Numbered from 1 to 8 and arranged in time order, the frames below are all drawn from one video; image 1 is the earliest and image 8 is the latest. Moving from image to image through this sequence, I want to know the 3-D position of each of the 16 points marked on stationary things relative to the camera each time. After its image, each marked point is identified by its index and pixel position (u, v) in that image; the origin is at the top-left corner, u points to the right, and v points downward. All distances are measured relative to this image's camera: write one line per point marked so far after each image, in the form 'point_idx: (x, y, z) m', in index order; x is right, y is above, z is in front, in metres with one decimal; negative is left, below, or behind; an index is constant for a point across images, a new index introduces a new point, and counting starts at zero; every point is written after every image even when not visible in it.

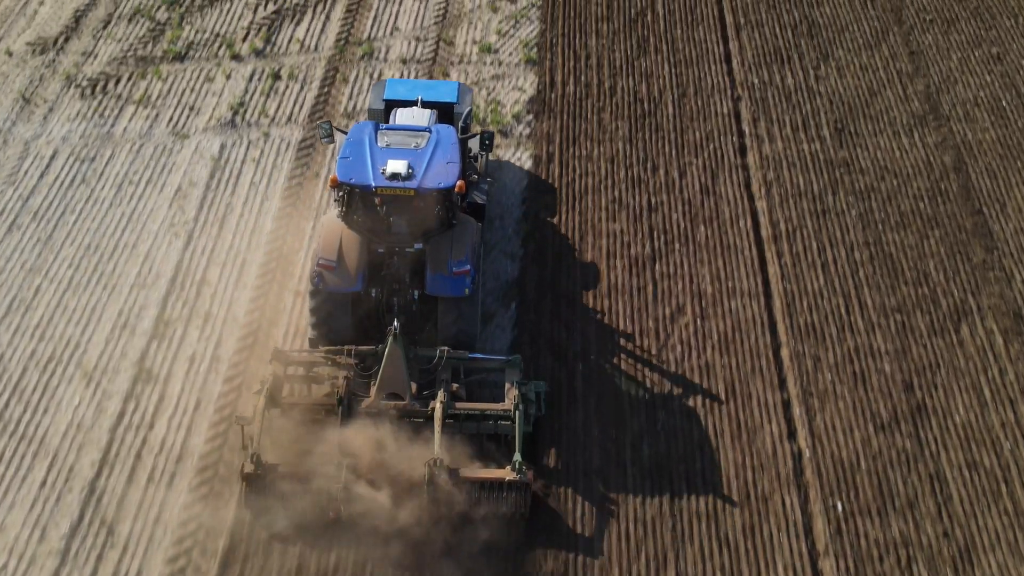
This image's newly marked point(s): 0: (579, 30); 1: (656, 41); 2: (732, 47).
0: (+1.0, +3.7, +9.8) m
1: (+2.0, +3.5, +9.7) m
2: (+3.1, +3.3, +9.7) m
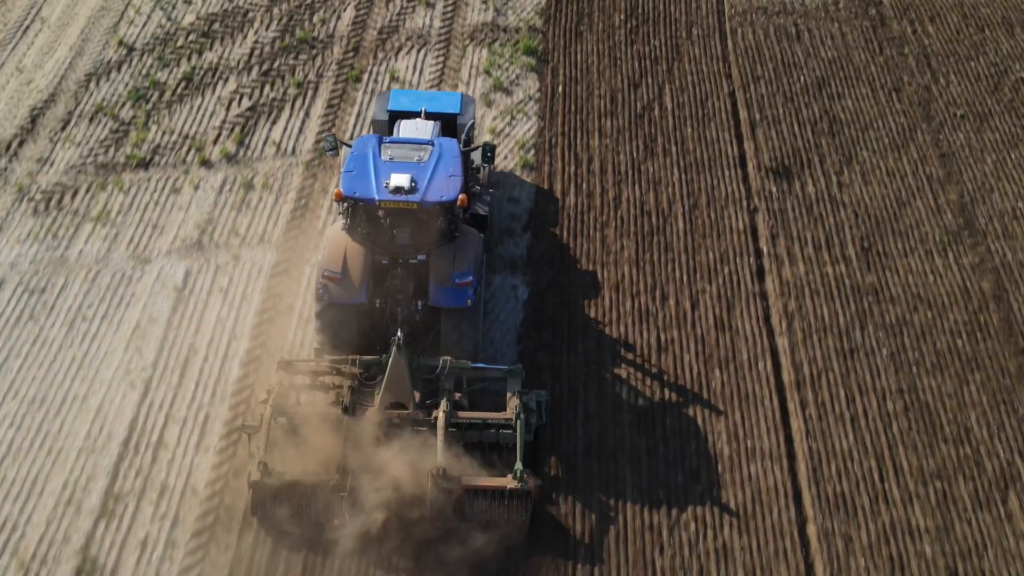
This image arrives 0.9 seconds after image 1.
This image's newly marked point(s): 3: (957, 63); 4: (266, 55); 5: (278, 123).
0: (+0.9, +2.1, +9.0) m
1: (+2.0, +1.9, +8.9) m
2: (+3.0, +1.8, +8.9) m
3: (+6.2, +3.2, +9.7) m
4: (-3.4, +3.2, +9.5) m
5: (-3.0, +2.1, +8.9) m
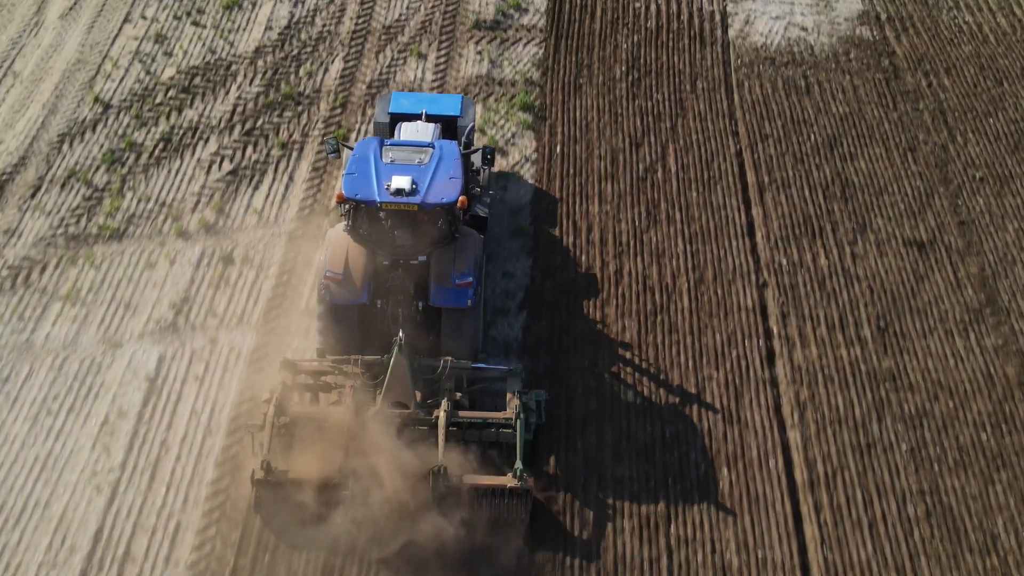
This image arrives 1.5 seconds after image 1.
0: (+0.8, +1.2, +8.6) m
1: (+1.9, +1.0, +8.4) m
2: (+2.9, +0.9, +8.4) m
3: (+6.2, +2.3, +9.3) m
4: (-3.4, +2.3, +9.1) m
5: (-3.1, +1.2, +8.4) m
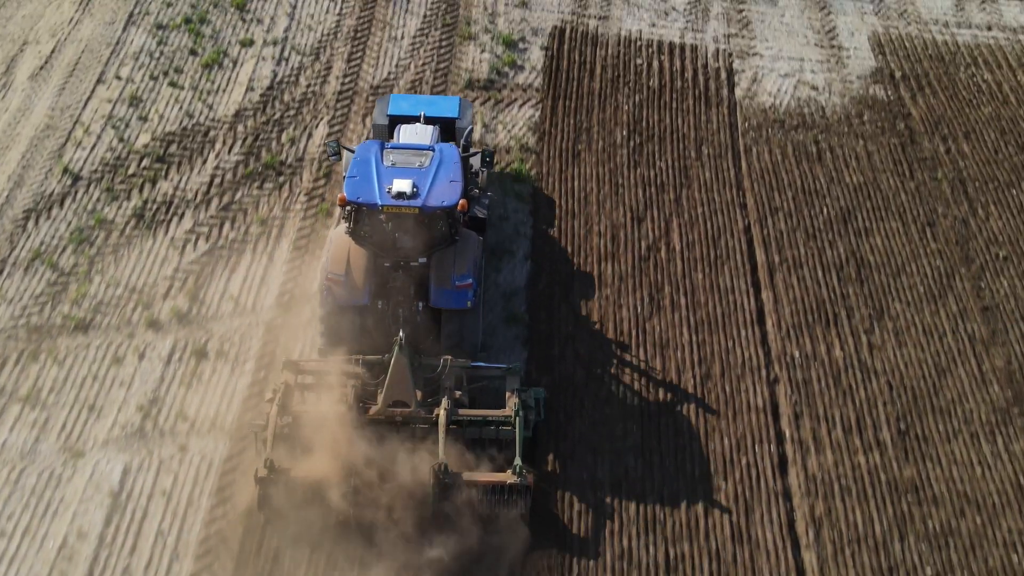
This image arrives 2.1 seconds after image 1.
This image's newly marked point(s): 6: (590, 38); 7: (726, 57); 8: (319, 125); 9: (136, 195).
0: (+0.8, +0.2, +8.0) m
1: (+1.8, 0.0, +7.9) m
2: (+2.9, -0.1, +7.9) m
3: (+6.1, +1.2, +8.7) m
4: (-3.5, +1.3, +8.6) m
5: (-3.1, +0.2, +7.9) m
6: (+1.1, +3.6, +10.1) m
7: (+3.1, +3.3, +10.0) m
8: (-2.5, +2.1, +9.1) m
9: (-4.6, +1.1, +8.4) m
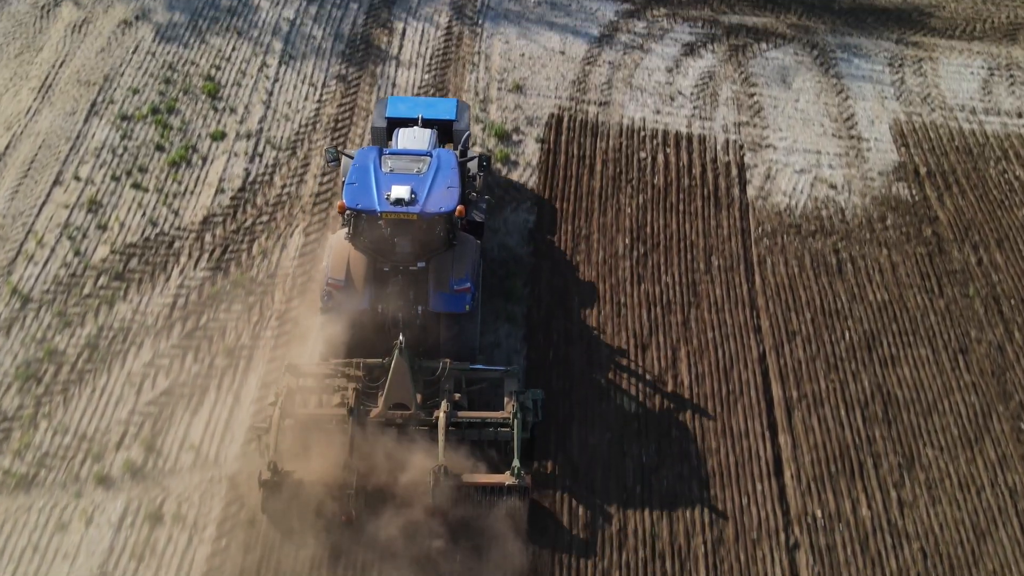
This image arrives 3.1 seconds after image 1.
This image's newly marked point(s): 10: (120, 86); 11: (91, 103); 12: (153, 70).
0: (+0.7, -1.3, +7.3) m
1: (+1.7, -1.5, +7.2) m
2: (+2.8, -1.6, +7.1) m
3: (+6.0, -0.3, +8.0) m
4: (-3.6, -0.2, +7.8) m
5: (-3.2, -1.3, +7.2) m
6: (+1.1, +2.2, +9.4) m
7: (+3.0, +1.8, +9.3) m
8: (-2.6, +0.7, +8.4) m
9: (-4.7, -0.4, +7.7) m
10: (-5.4, +2.8, +9.5) m
11: (-5.6, +2.5, +9.3) m
12: (-5.0, +3.0, +9.7) m
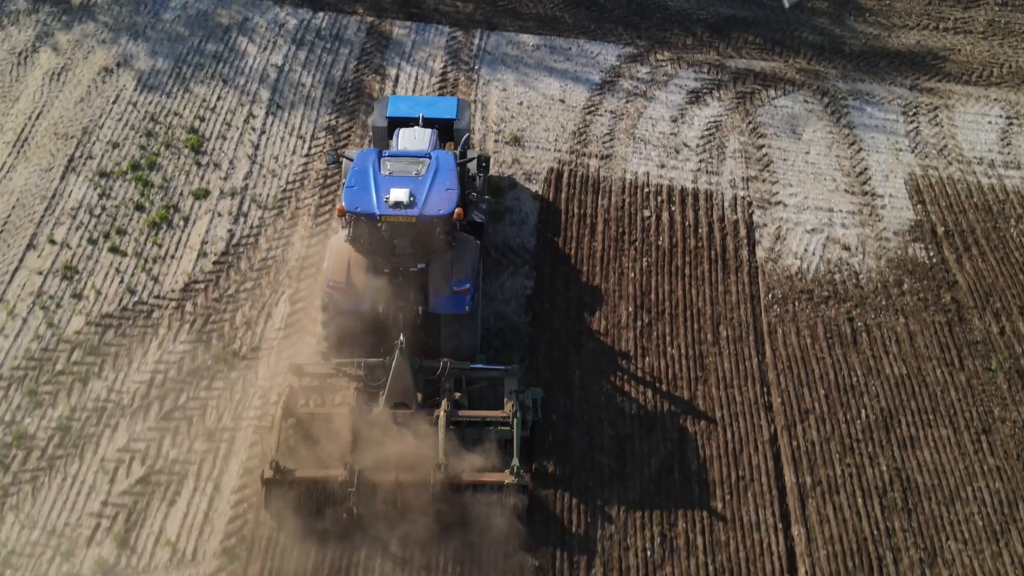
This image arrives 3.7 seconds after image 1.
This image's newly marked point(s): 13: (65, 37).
0: (+0.6, -2.1, +6.9) m
1: (+1.7, -2.3, +6.7) m
2: (+2.7, -2.4, +6.7) m
3: (+6.0, -1.1, +7.6) m
4: (-3.6, -1.0, +7.4) m
5: (-3.3, -2.1, +6.7) m
6: (+1.0, +1.3, +9.0) m
7: (+3.0, +1.0, +8.8) m
8: (-2.7, -0.2, +8.0) m
9: (-4.7, -1.2, +7.2) m
10: (-5.4, +1.9, +9.1) m
11: (-5.7, +1.7, +8.9) m
12: (-5.0, +2.2, +9.3) m
13: (-6.6, +3.7, +10.2) m
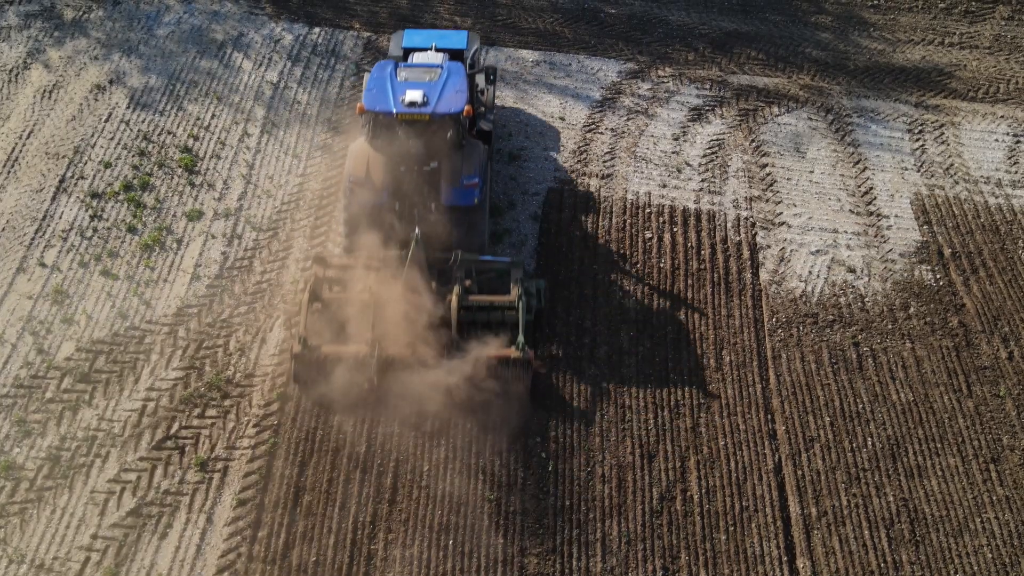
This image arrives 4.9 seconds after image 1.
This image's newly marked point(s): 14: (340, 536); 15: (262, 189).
0: (+0.6, -2.4, +6.7) m
1: (+1.7, -2.6, +6.6) m
2: (+2.7, -2.7, +6.6) m
3: (+6.0, -1.3, +7.4) m
4: (-3.6, -1.3, +7.2) m
5: (-3.3, -2.4, +6.6) m
6: (+1.0, +1.1, +8.8) m
7: (+3.0, +0.7, +8.7) m
8: (-2.7, -0.4, +7.8) m
9: (-4.7, -1.4, +7.1) m
10: (-5.4, +1.7, +8.9) m
11: (-5.7, +1.4, +8.7) m
12: (-5.1, +1.9, +9.1) m
13: (-6.6, +3.4, +10.0) m
14: (-1.6, -2.3, +6.5) m
15: (-3.2, +1.2, +8.8) m
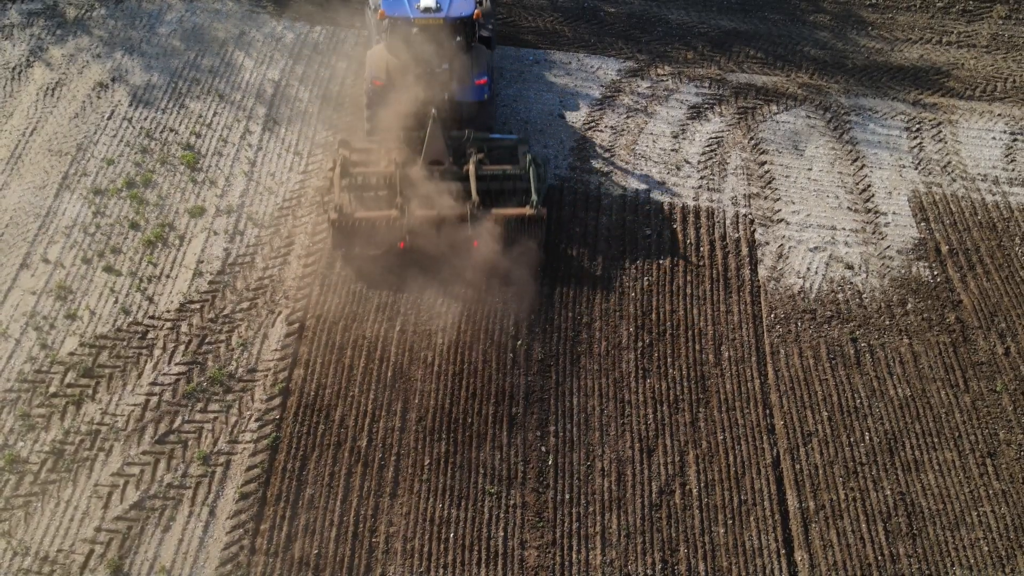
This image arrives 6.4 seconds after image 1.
0: (+0.6, -2.3, +6.8) m
1: (+1.7, -2.6, +6.6) m
2: (+2.7, -2.7, +6.6) m
3: (+6.0, -1.3, +7.5) m
4: (-3.6, -1.2, +7.3) m
5: (-3.3, -2.3, +6.6) m
6: (+1.0, +1.1, +8.9) m
7: (+3.0, +0.8, +8.7) m
8: (-2.7, -0.4, +7.9) m
9: (-4.7, -1.4, +7.1) m
10: (-5.4, +1.7, +9.0) m
11: (-5.7, +1.4, +8.8) m
12: (-5.0, +2.0, +9.2) m
13: (-6.6, +3.4, +10.1) m
14: (-1.6, -2.3, +6.6) m
15: (-3.2, +1.3, +8.8) m
